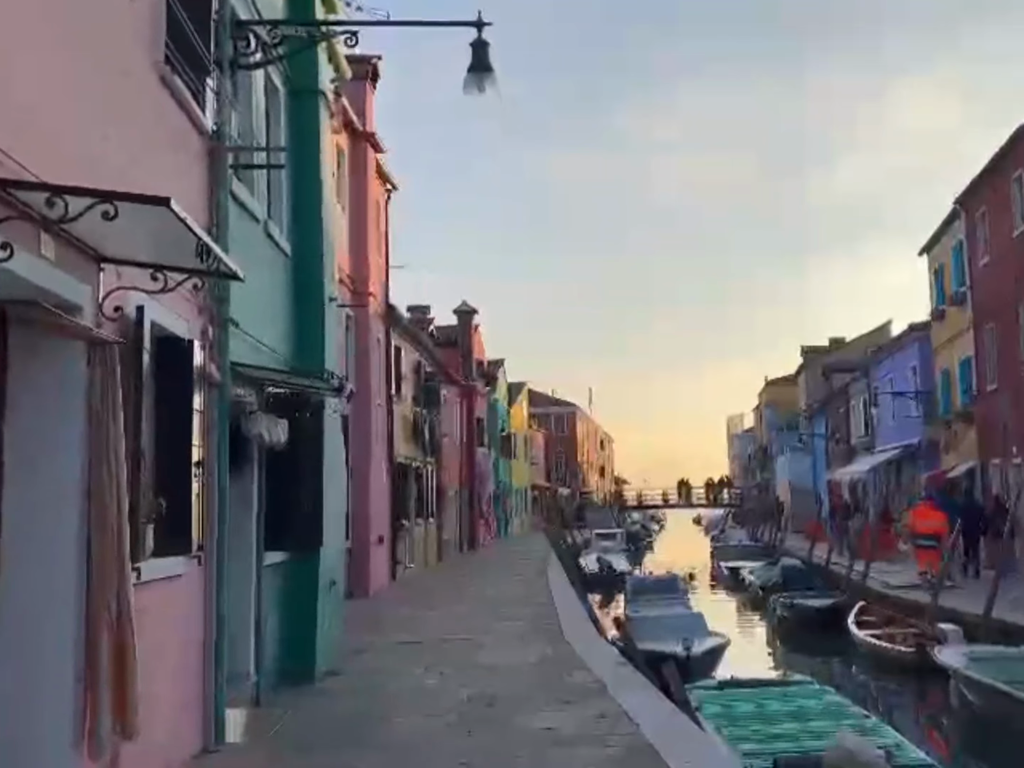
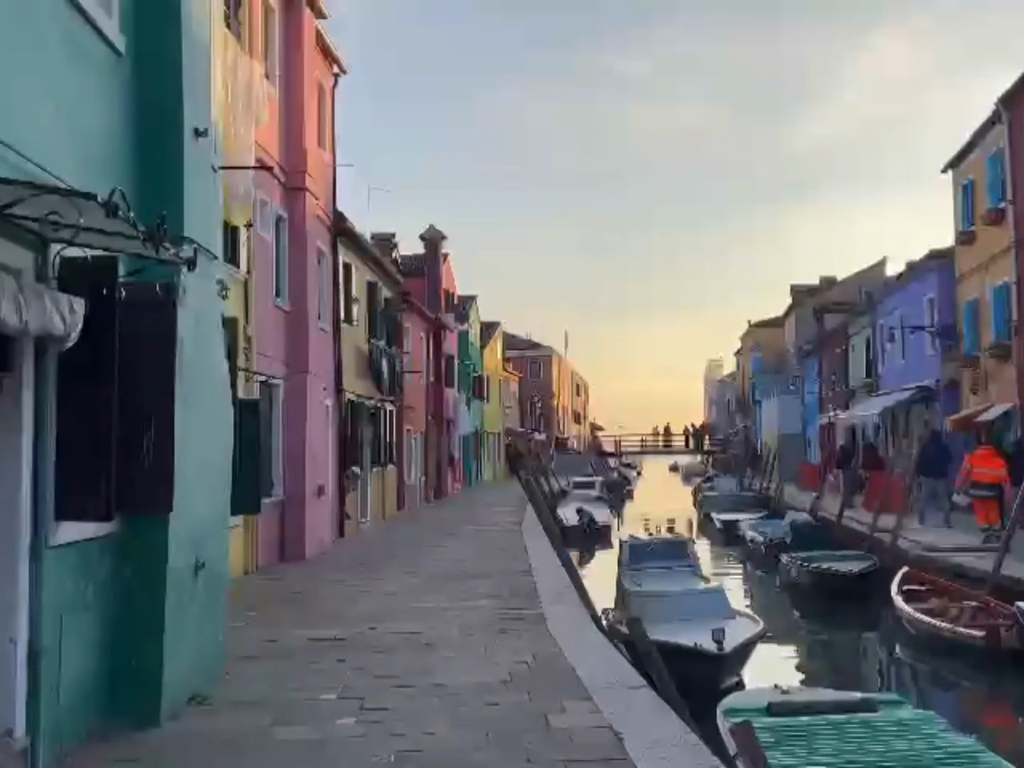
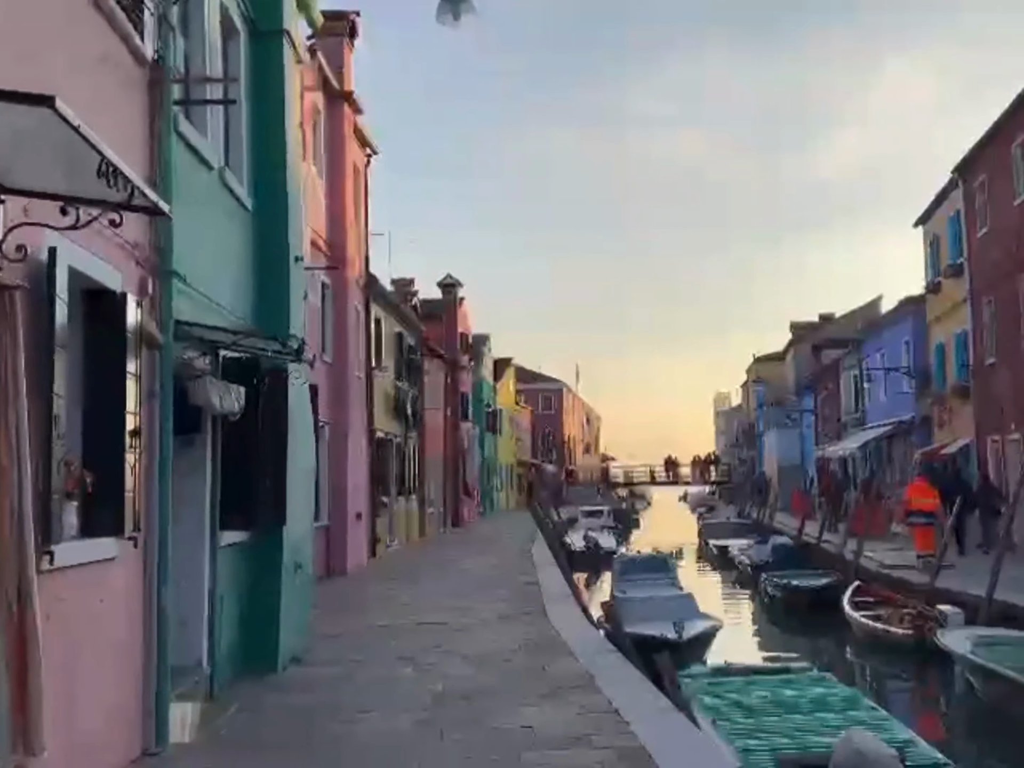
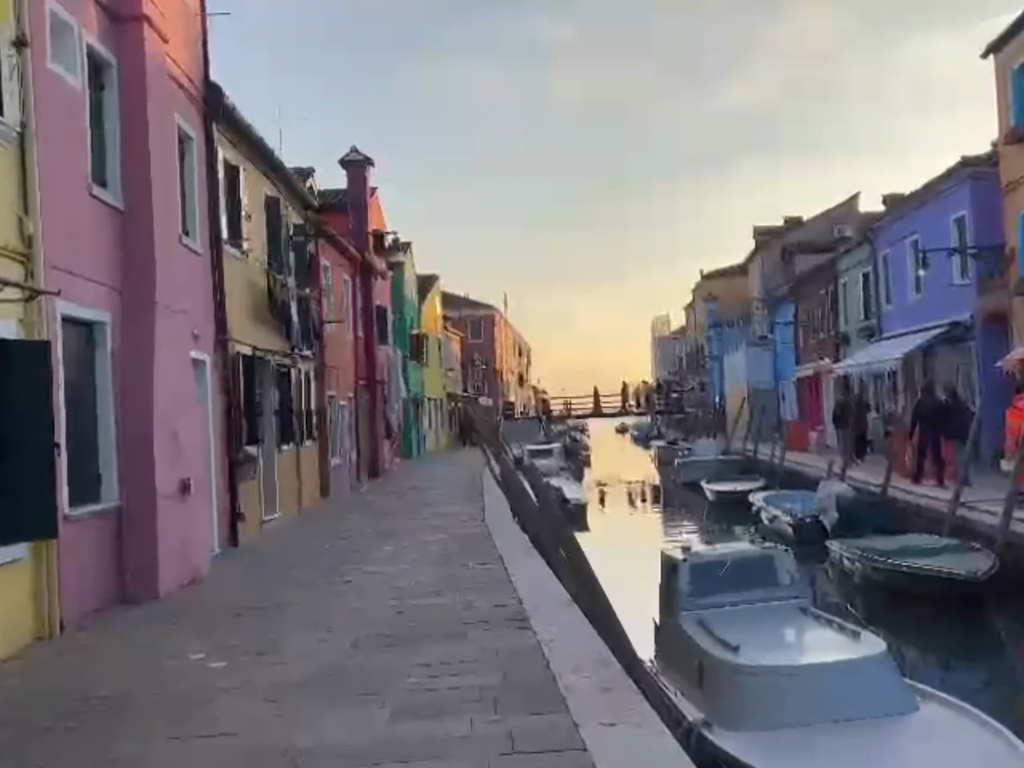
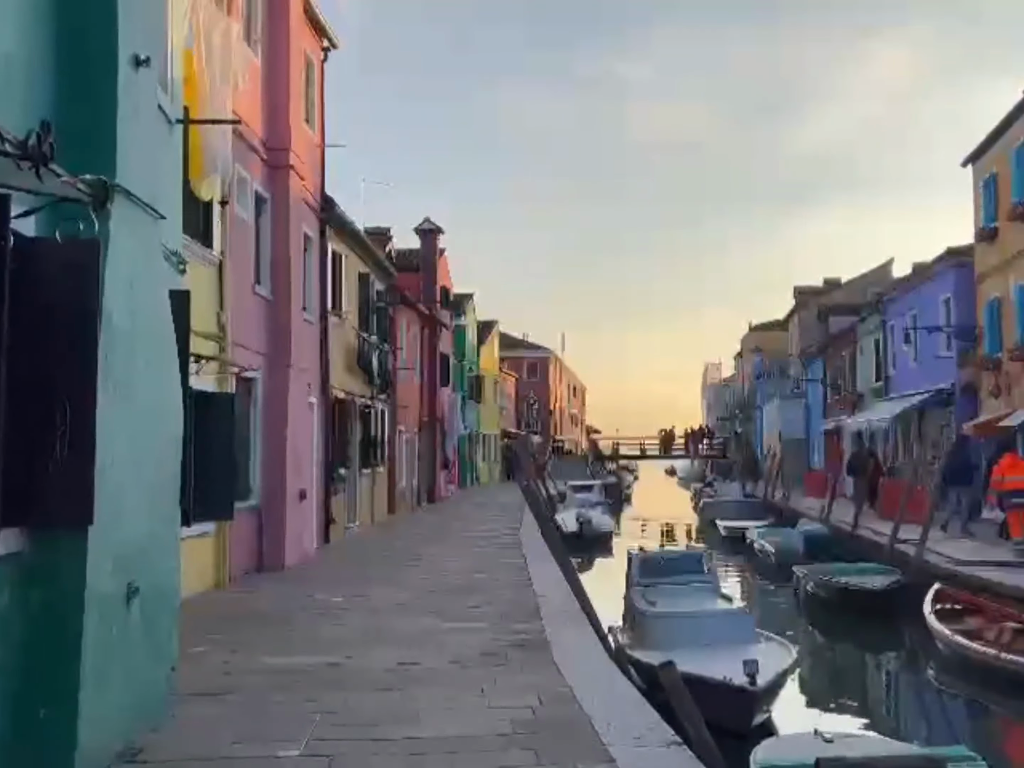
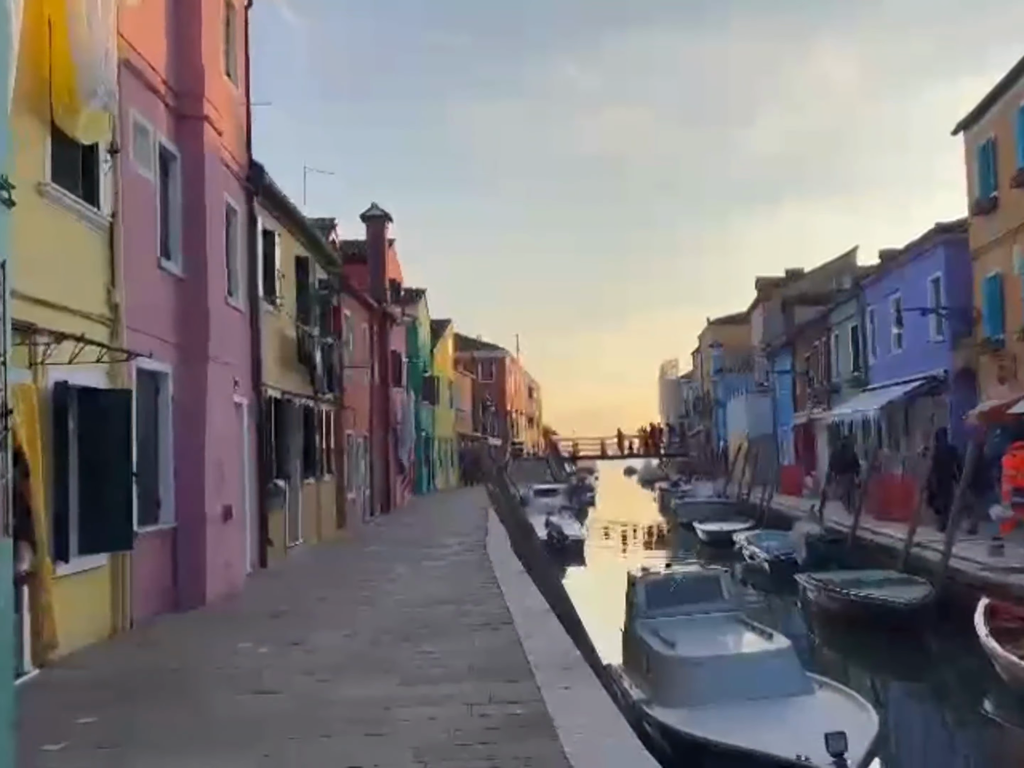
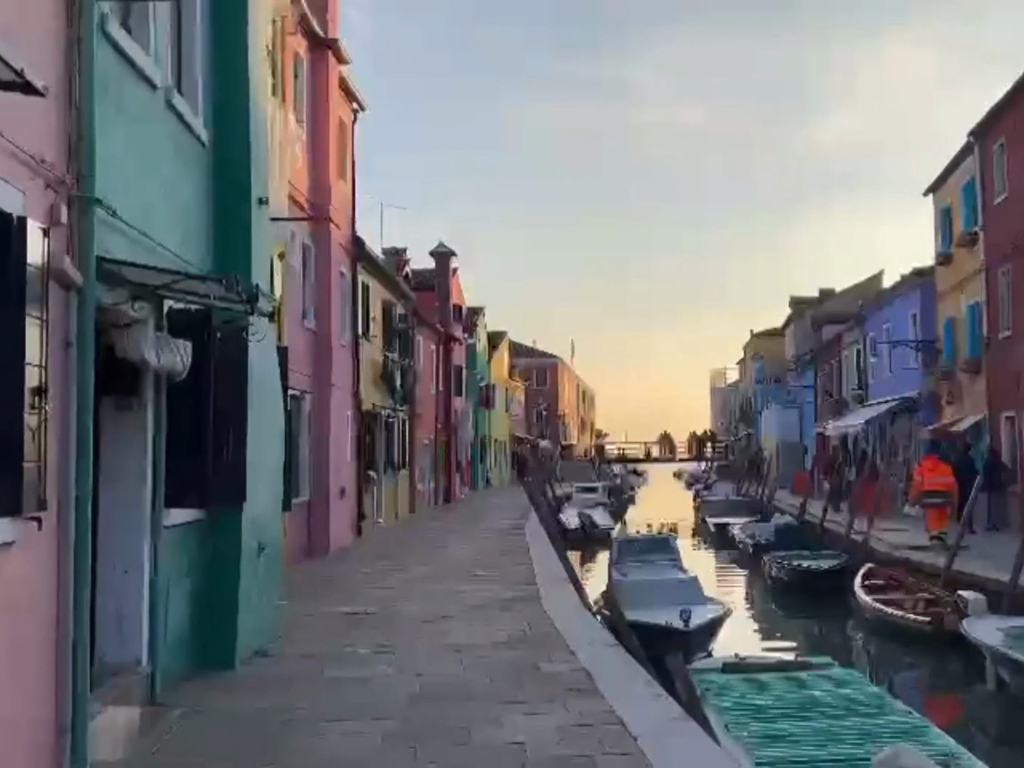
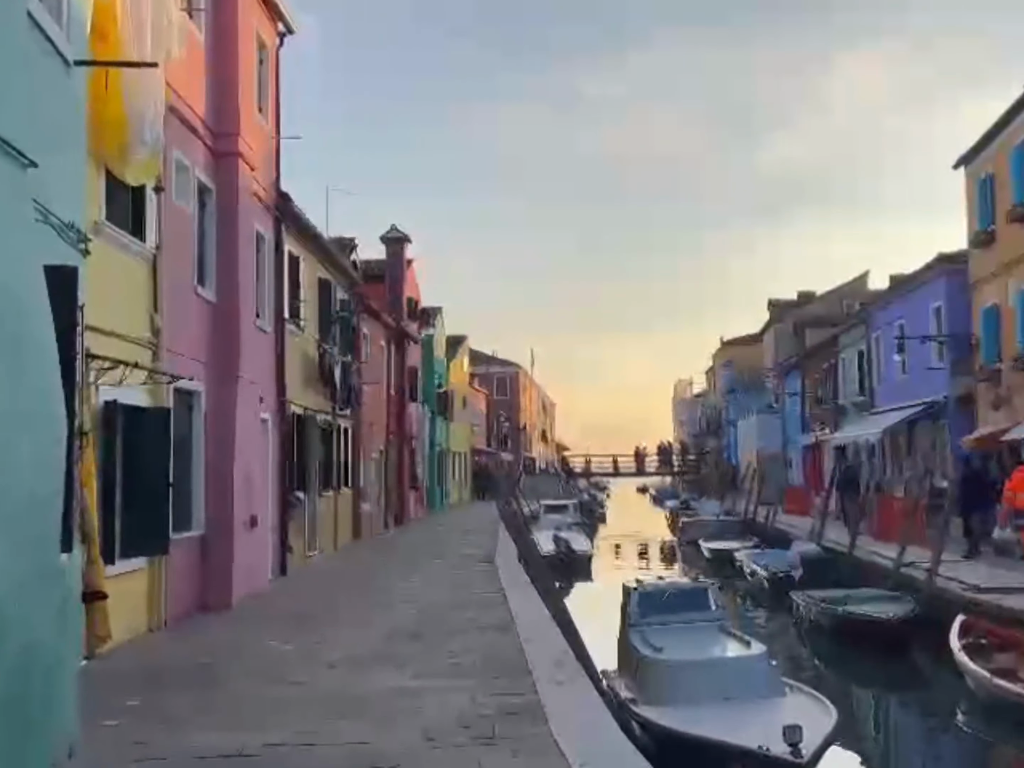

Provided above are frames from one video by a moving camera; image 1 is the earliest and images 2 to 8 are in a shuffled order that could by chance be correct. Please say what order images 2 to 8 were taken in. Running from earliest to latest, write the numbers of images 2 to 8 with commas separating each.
3, 7, 2, 5, 8, 6, 4
